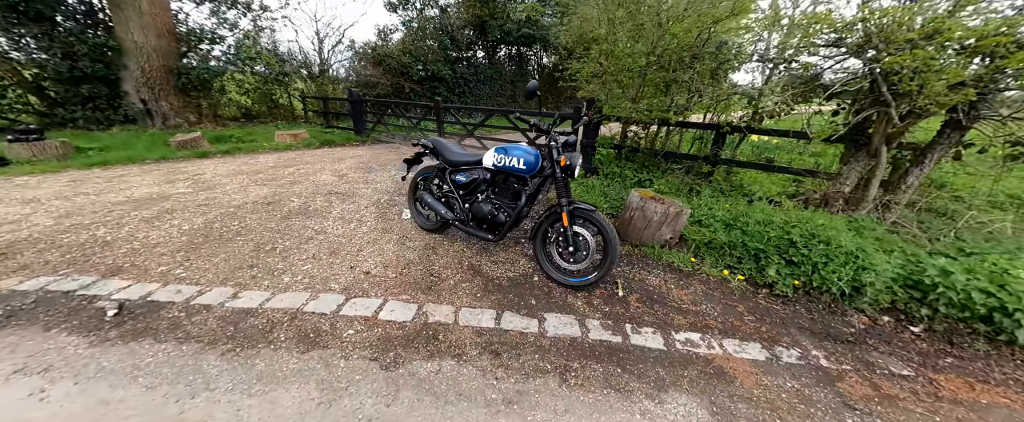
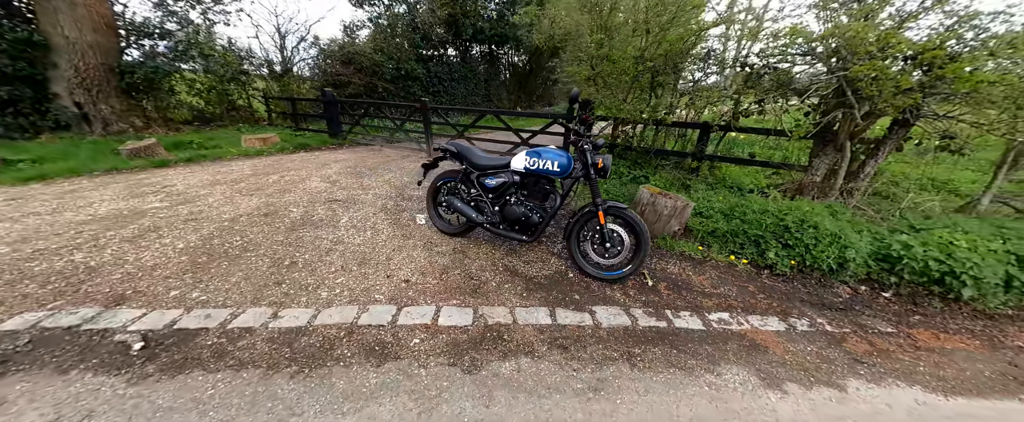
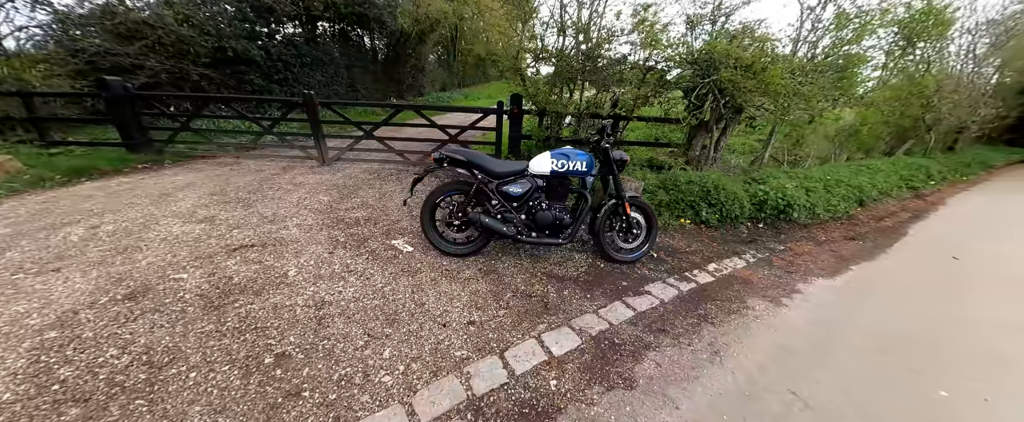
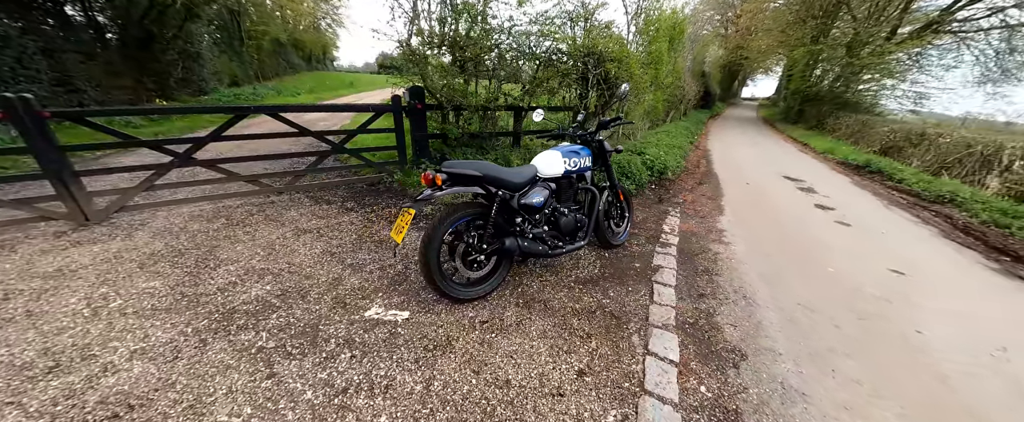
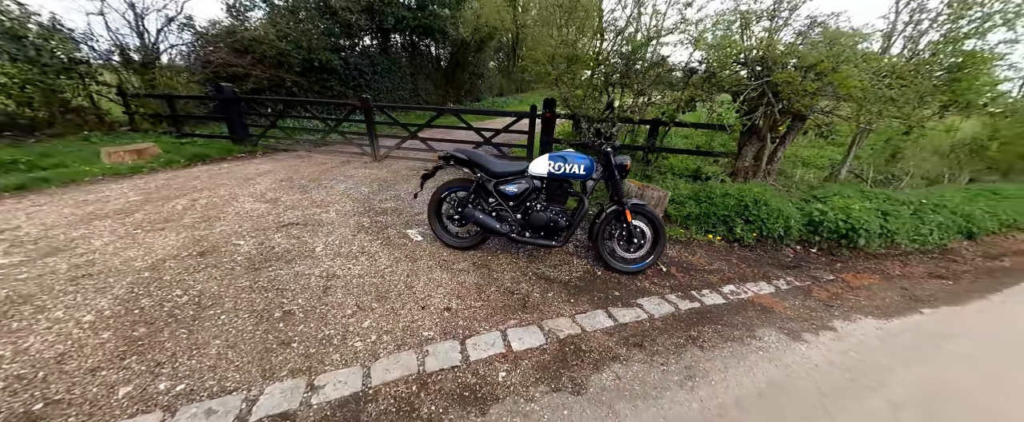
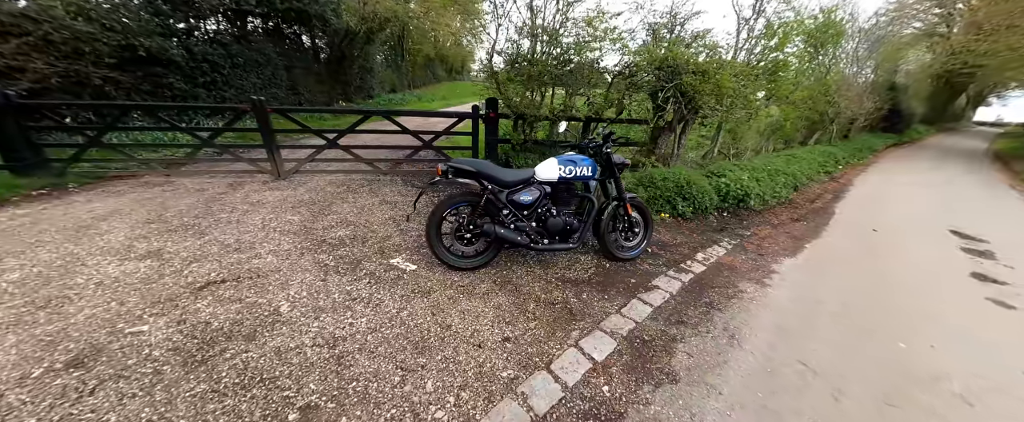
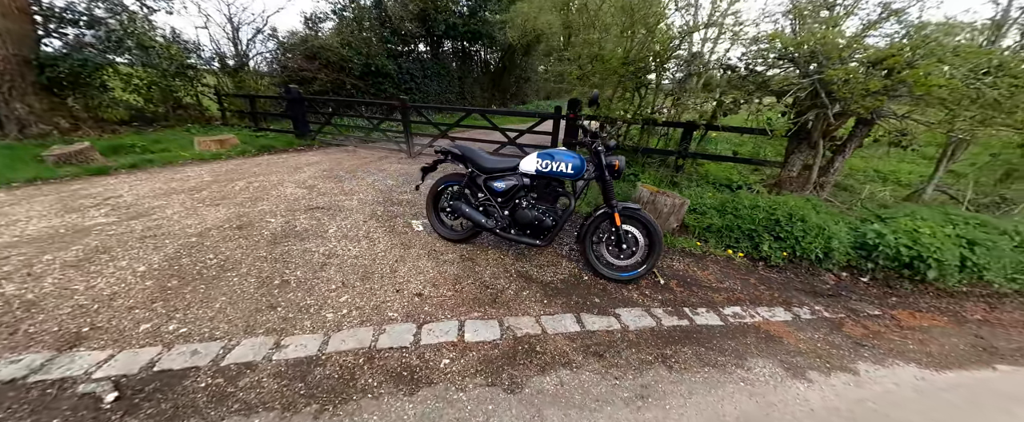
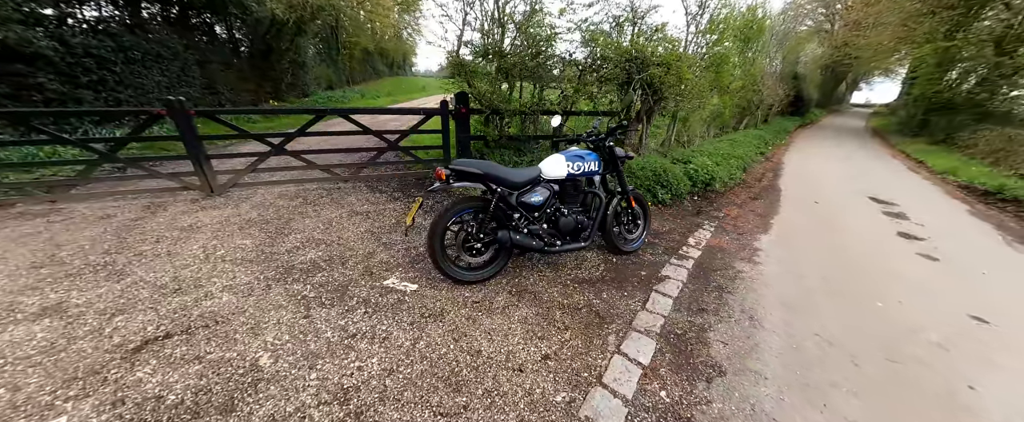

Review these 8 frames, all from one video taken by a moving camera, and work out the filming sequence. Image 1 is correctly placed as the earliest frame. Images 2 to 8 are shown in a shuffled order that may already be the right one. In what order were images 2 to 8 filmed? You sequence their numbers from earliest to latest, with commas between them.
2, 7, 5, 3, 6, 8, 4
